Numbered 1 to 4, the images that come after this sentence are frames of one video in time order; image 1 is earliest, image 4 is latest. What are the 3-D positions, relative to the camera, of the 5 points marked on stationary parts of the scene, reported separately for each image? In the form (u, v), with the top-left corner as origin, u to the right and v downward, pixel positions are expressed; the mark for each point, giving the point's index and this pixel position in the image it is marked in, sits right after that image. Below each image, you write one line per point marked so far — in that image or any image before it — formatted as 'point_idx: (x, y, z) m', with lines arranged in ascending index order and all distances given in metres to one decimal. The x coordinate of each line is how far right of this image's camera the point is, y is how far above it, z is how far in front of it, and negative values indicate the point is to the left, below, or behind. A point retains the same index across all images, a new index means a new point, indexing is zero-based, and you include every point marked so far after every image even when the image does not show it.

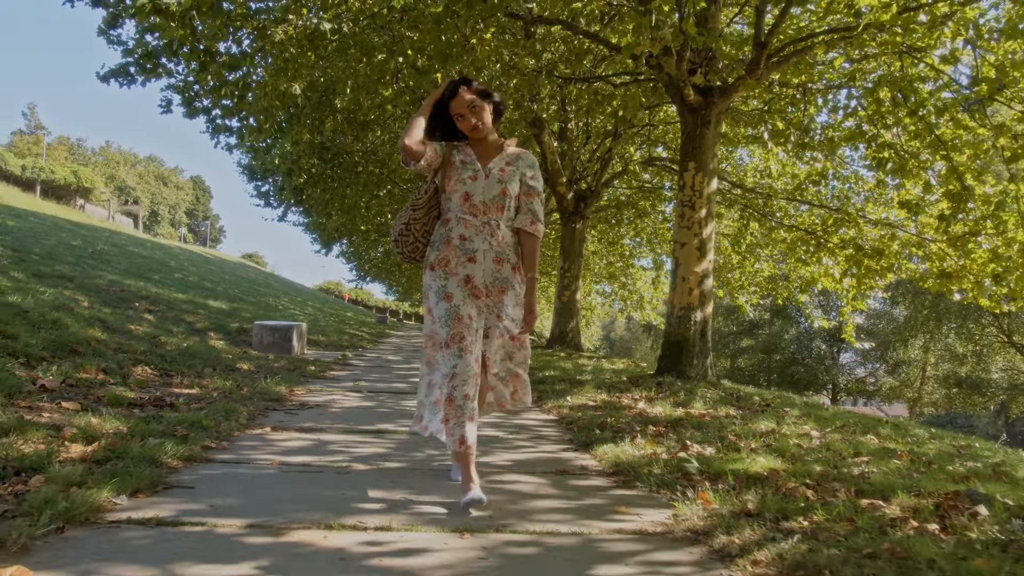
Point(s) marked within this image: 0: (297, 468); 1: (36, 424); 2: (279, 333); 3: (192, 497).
0: (-1.0, -0.8, +3.0) m
1: (-2.2, -0.6, +3.1) m
2: (-3.1, -0.6, +8.7) m
3: (-1.2, -0.8, +2.5) m
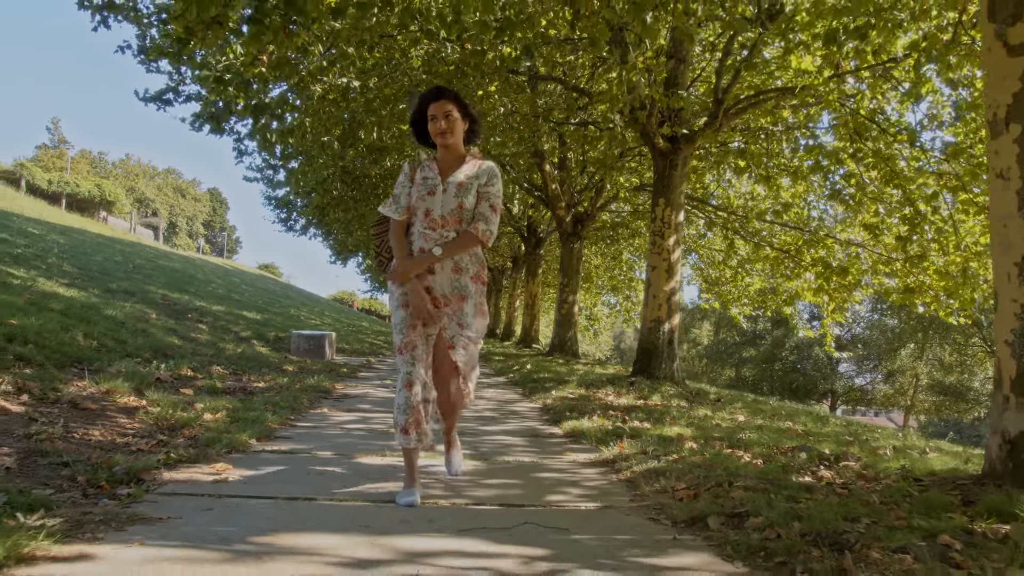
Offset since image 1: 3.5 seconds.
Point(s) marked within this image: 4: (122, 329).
0: (-1.0, -0.9, +4.4) m
1: (-2.3, -0.8, +4.5) m
2: (-3.0, -0.8, +10.1) m
3: (-1.3, -0.9, +3.9) m
4: (-4.0, -0.4, +6.8) m
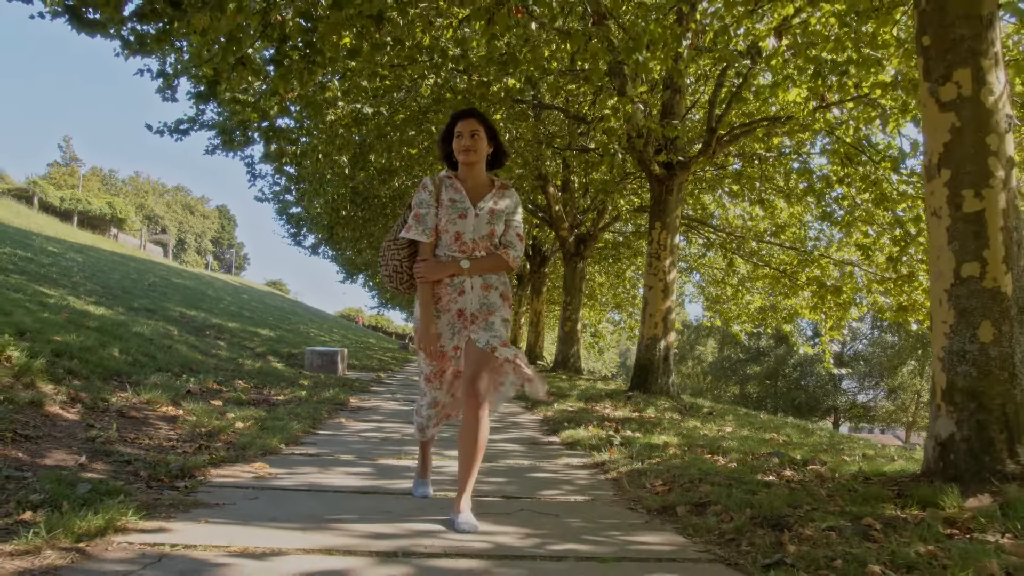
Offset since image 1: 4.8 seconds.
0: (-1.0, -1.1, +4.8) m
1: (-2.3, -0.9, +4.9) m
2: (-3.0, -1.1, +10.6) m
3: (-1.3, -1.0, +4.3) m
4: (-4.0, -0.6, +7.2) m
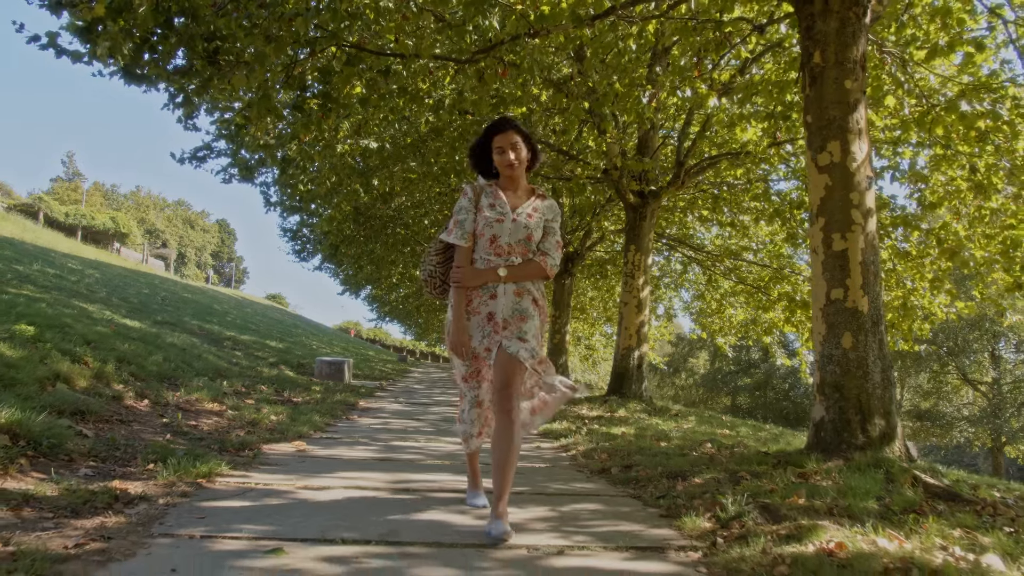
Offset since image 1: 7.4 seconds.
0: (-1.2, -1.2, +5.8) m
1: (-2.4, -1.1, +6.0) m
2: (-3.1, -1.4, +11.6) m
3: (-1.4, -1.2, +5.3) m
4: (-4.1, -0.8, +8.3) m
